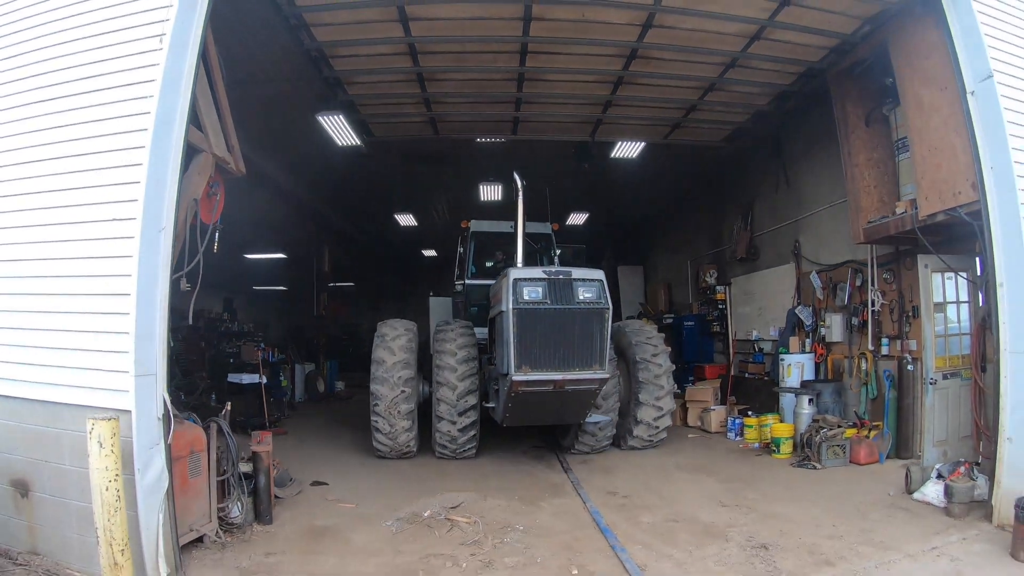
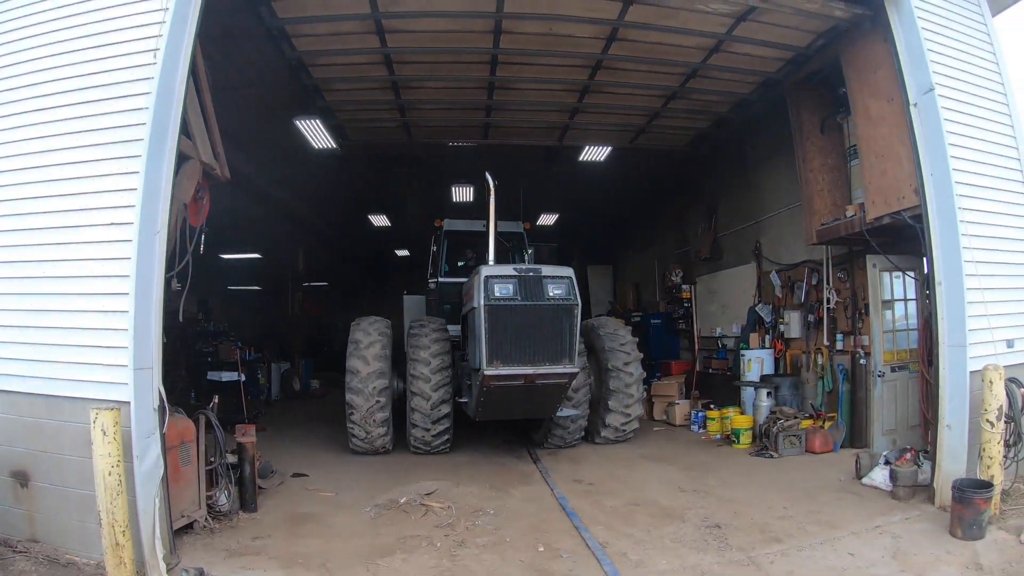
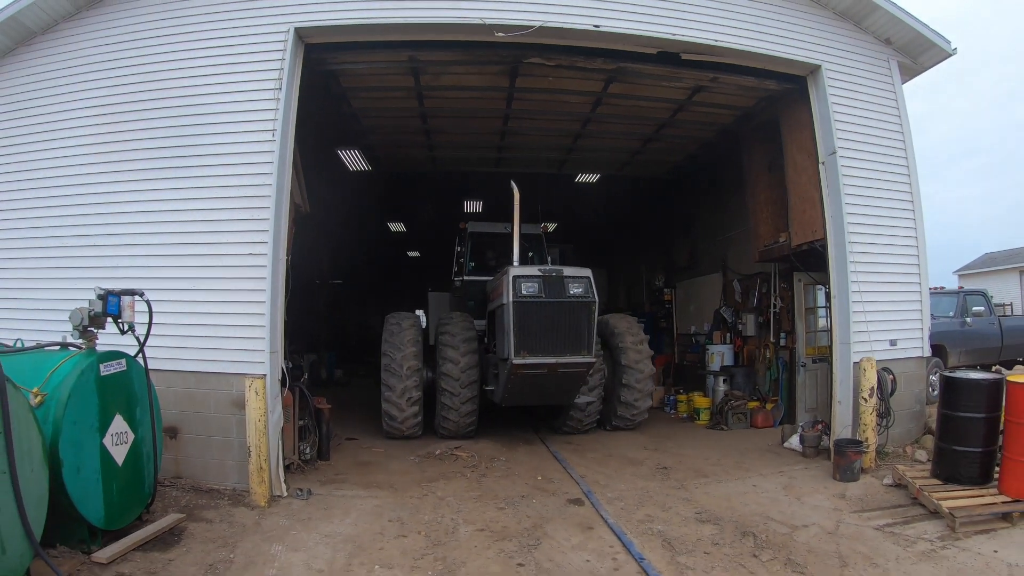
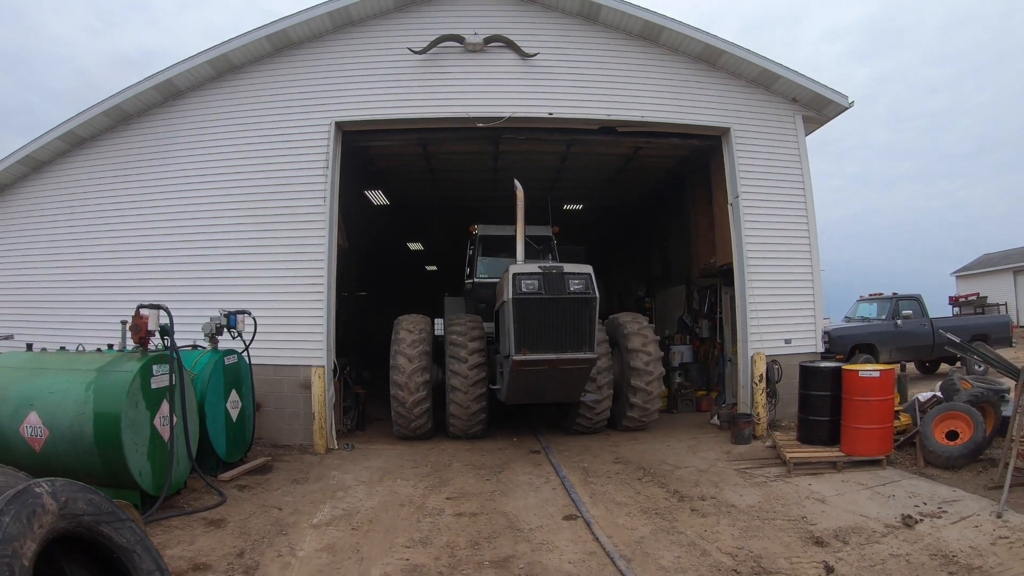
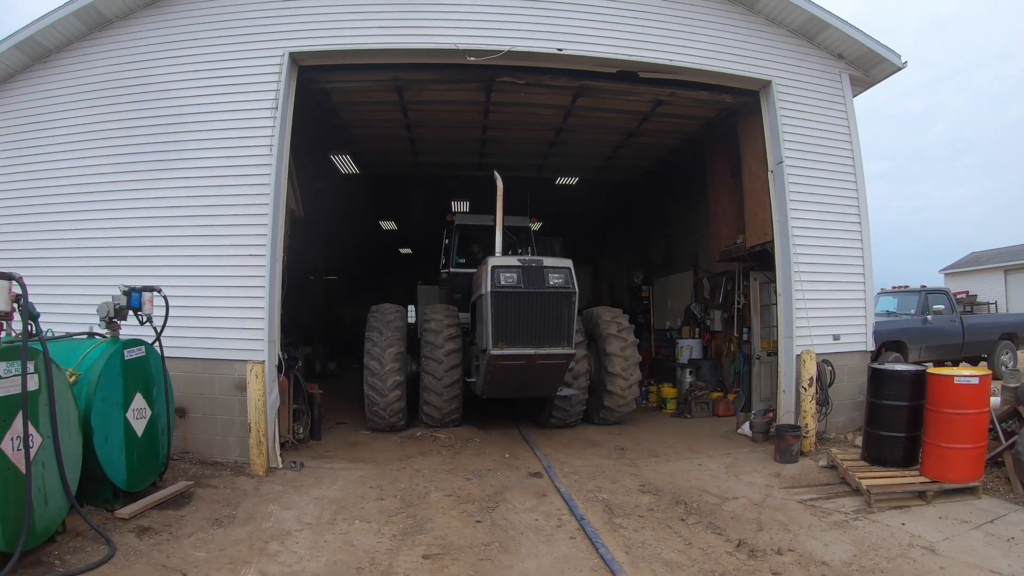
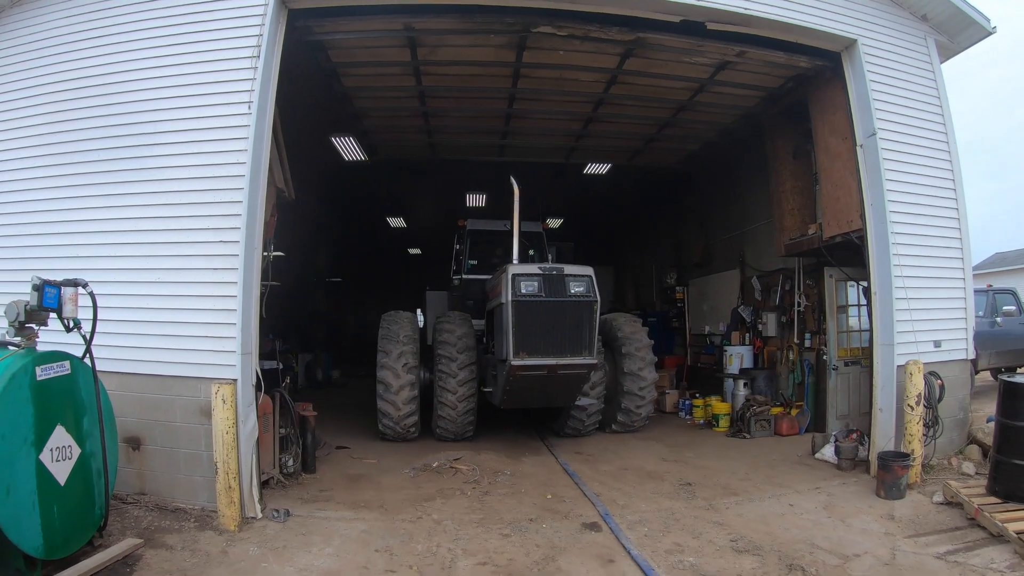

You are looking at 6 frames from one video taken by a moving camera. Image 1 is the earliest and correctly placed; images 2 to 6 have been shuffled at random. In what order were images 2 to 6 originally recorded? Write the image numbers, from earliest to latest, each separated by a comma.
2, 6, 3, 5, 4
